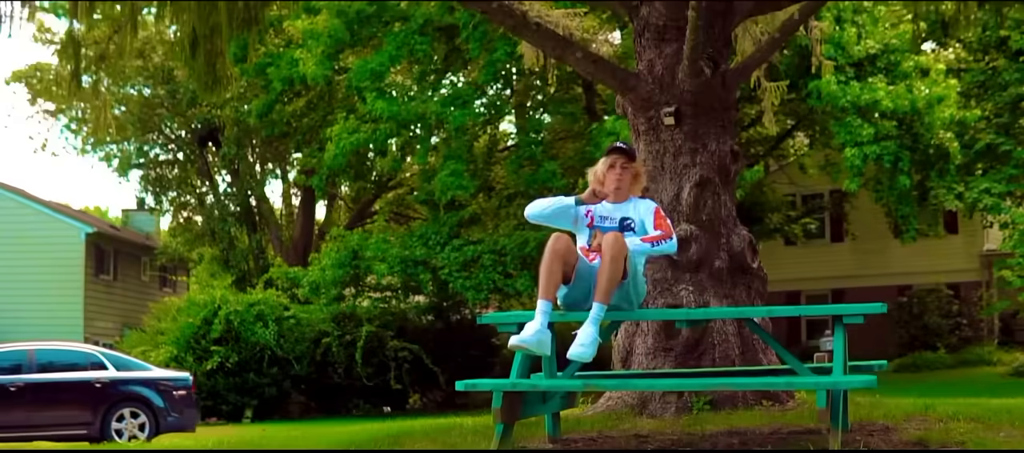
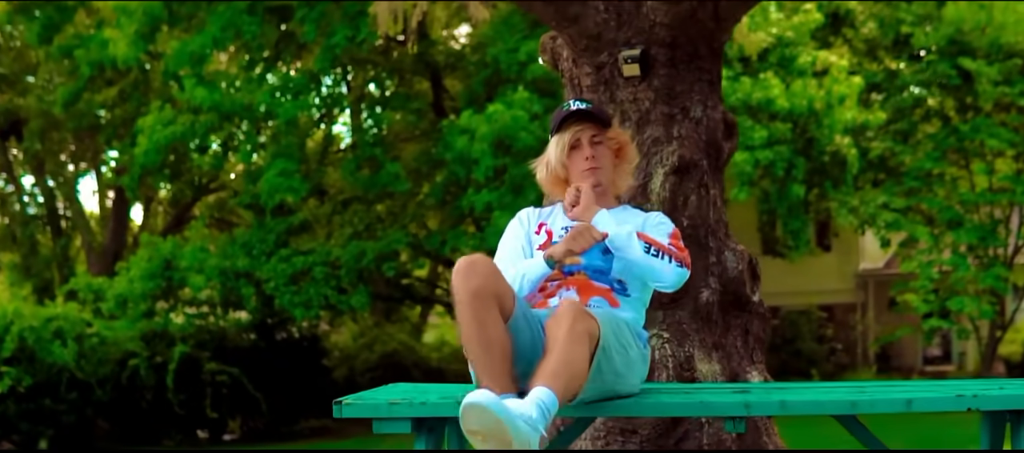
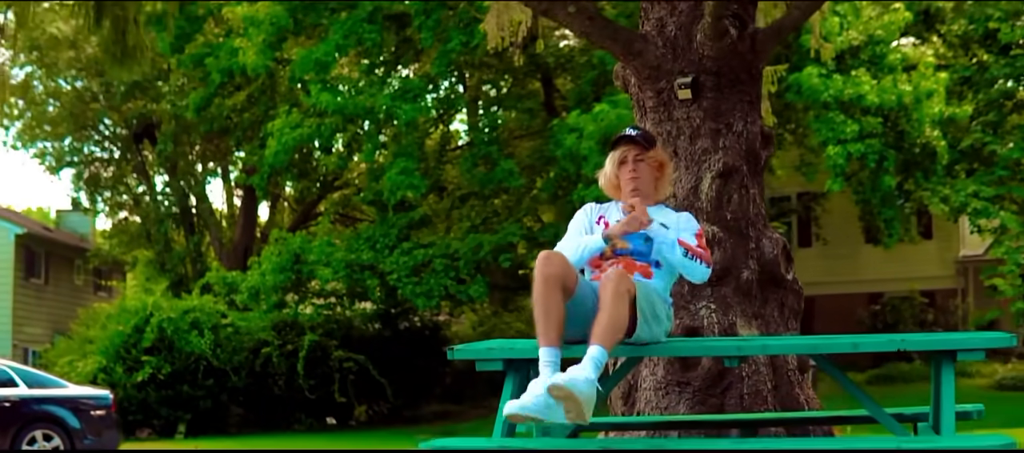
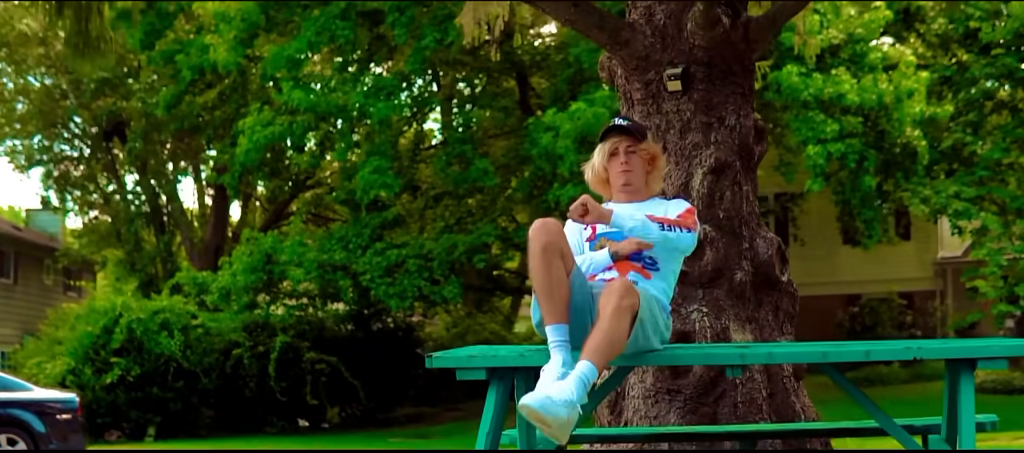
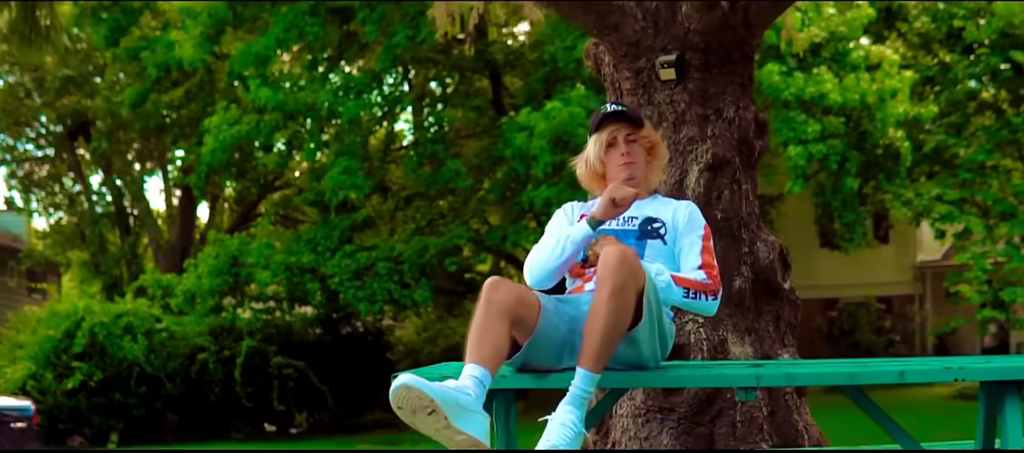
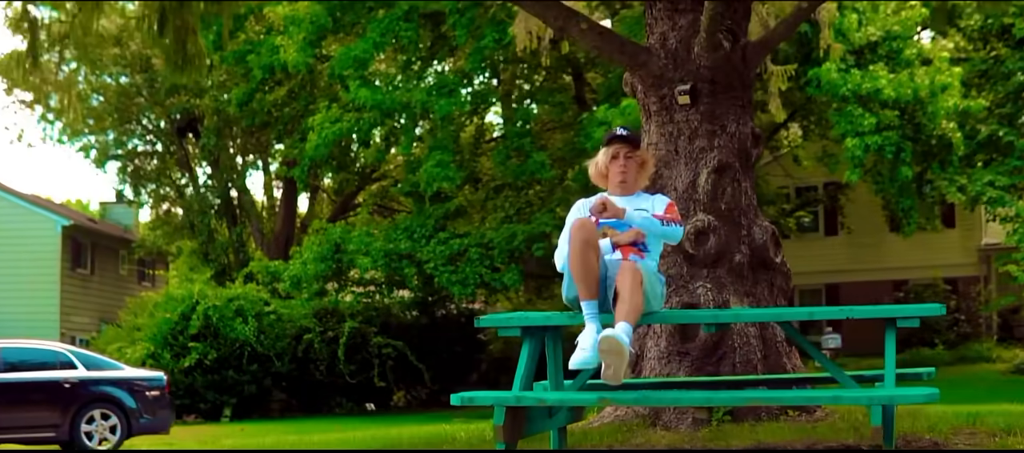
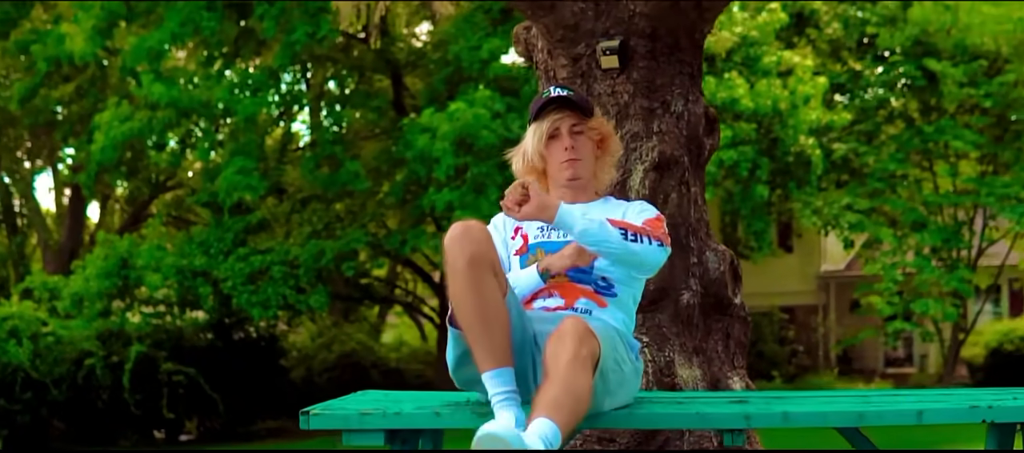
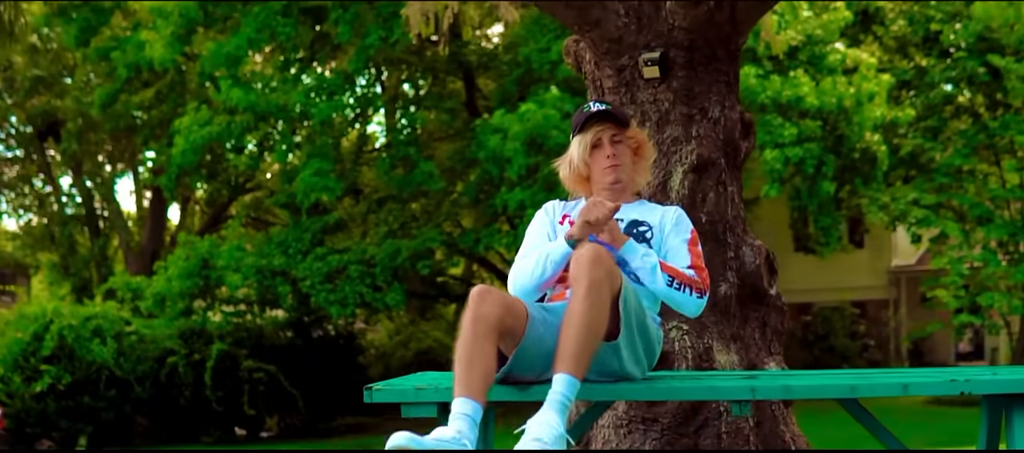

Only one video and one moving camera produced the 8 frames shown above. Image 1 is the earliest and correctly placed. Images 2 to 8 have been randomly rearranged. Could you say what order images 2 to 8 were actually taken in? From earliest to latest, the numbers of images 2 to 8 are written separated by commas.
6, 3, 4, 5, 8, 2, 7
